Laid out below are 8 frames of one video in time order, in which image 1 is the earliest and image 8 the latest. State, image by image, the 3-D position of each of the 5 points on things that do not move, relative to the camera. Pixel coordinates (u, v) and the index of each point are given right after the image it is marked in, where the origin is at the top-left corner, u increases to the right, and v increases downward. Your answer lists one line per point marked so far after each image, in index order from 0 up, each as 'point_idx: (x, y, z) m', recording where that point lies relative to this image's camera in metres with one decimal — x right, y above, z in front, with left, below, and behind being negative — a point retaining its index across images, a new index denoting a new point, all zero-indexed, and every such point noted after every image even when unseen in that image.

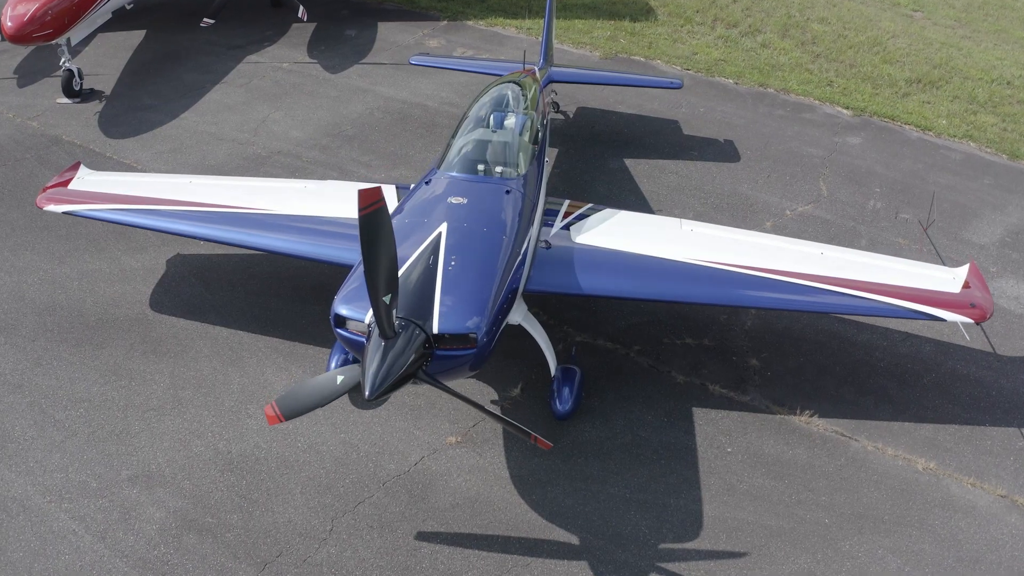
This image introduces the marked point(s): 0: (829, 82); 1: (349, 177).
0: (+8.6, +5.6, +14.6) m
1: (-3.2, +2.3, +10.2) m
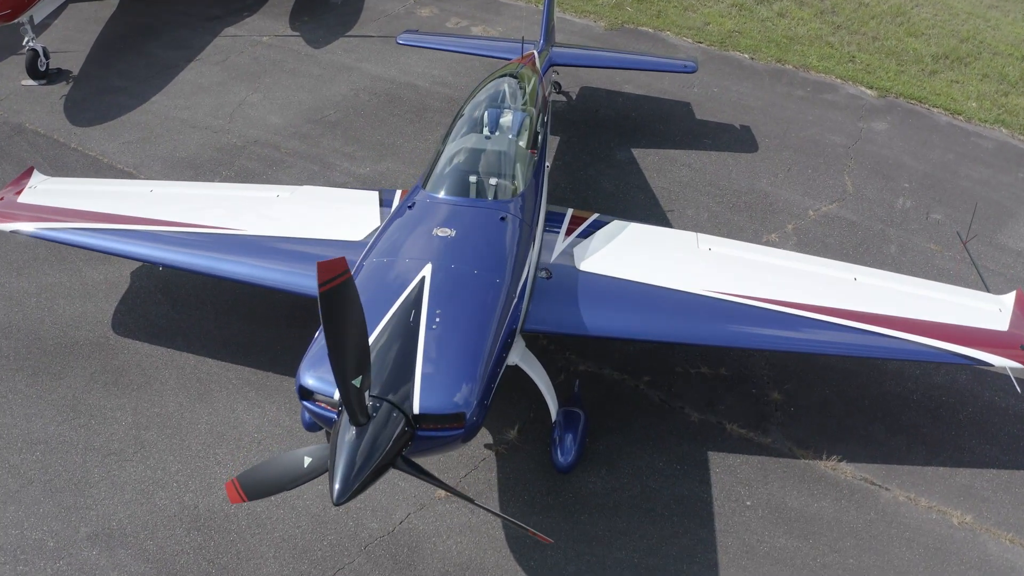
0: (+8.6, +5.8, +13.5) m
1: (-3.3, +2.1, +9.4) m
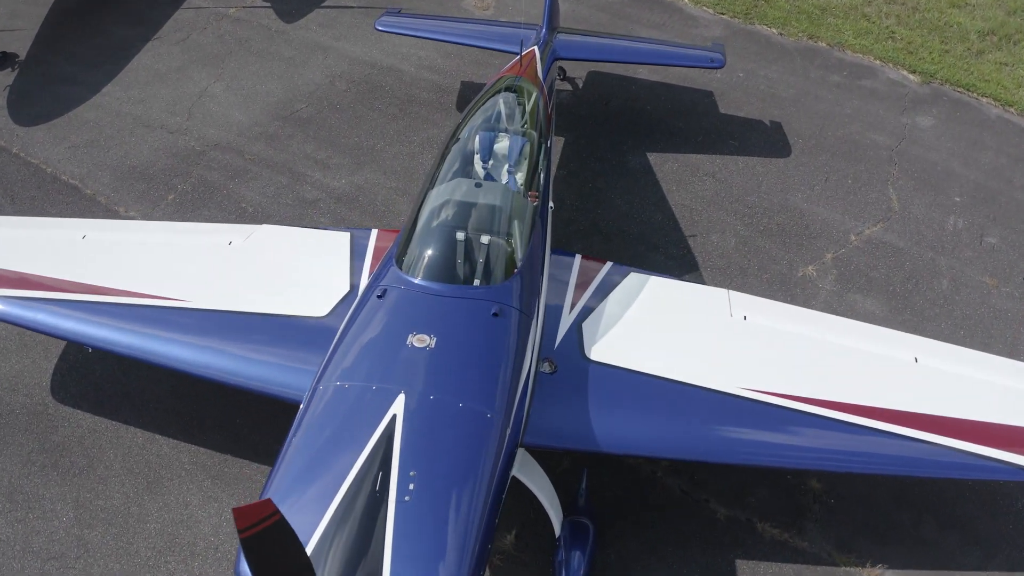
0: (+8.5, +5.7, +12.0) m
1: (-3.3, +1.6, +8.2) m
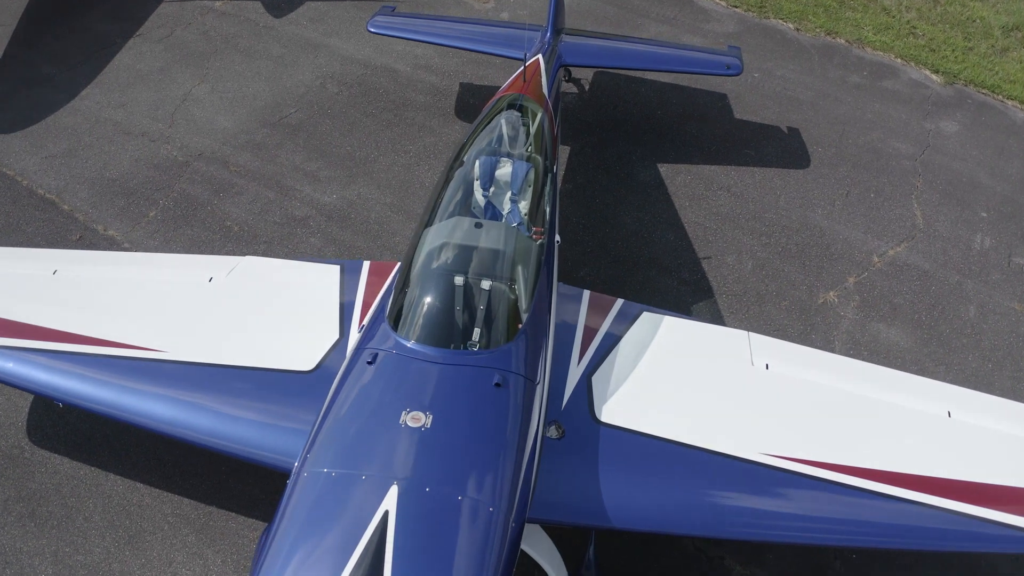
0: (+8.6, +5.5, +11.4) m
1: (-3.3, +1.3, +7.8) m
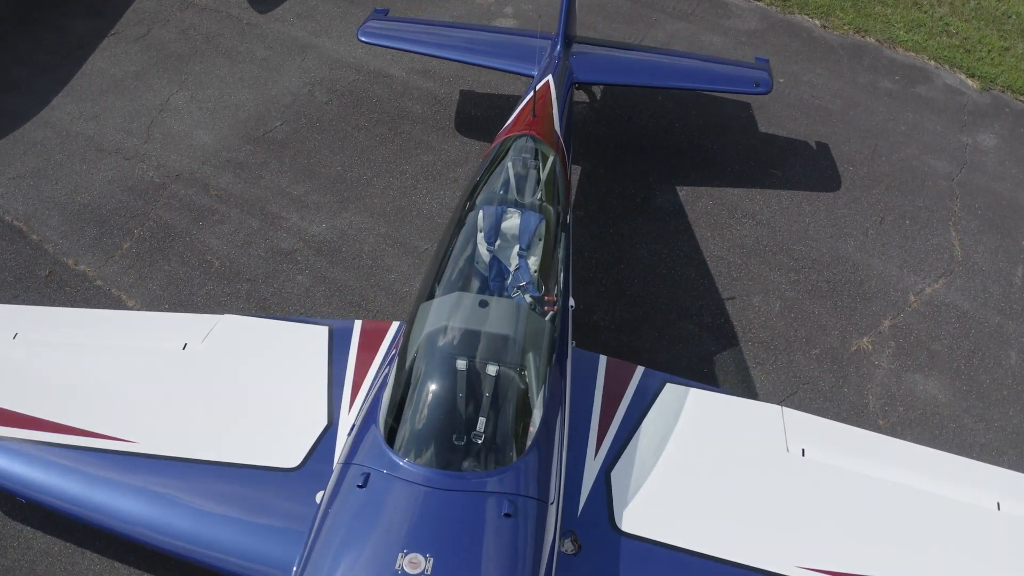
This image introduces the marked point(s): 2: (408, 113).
0: (+8.6, +5.2, +10.6) m
1: (-3.2, +0.8, +7.2) m
2: (-1.7, +2.8, +8.6) m
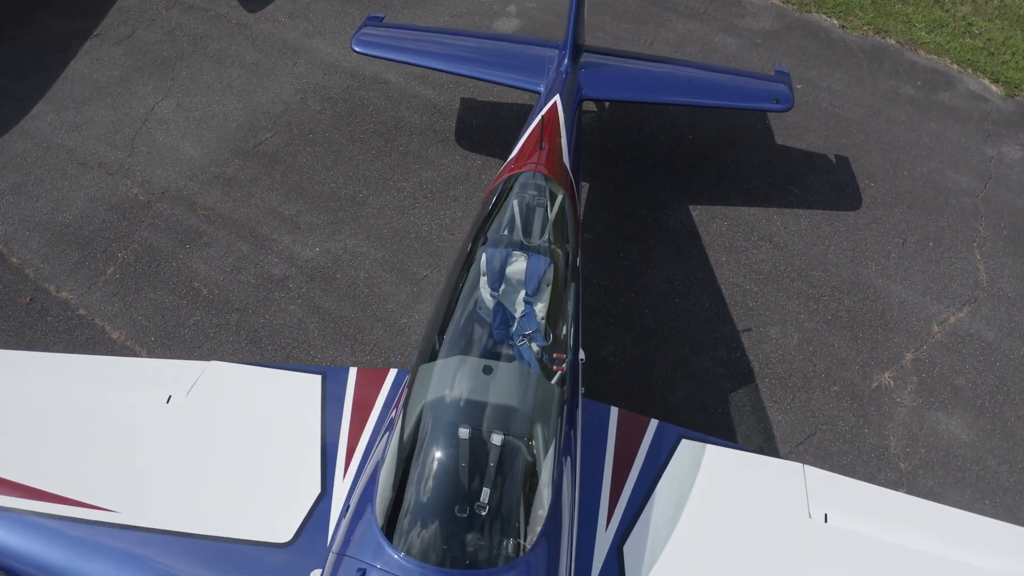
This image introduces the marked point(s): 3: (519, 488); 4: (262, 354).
0: (+8.7, +4.9, +10.1) m
1: (-3.1, +0.5, +6.8) m
2: (-1.6, +2.5, +8.1) m
3: (0.0, -1.4, +3.8) m
4: (-2.8, -0.8, +6.0) m
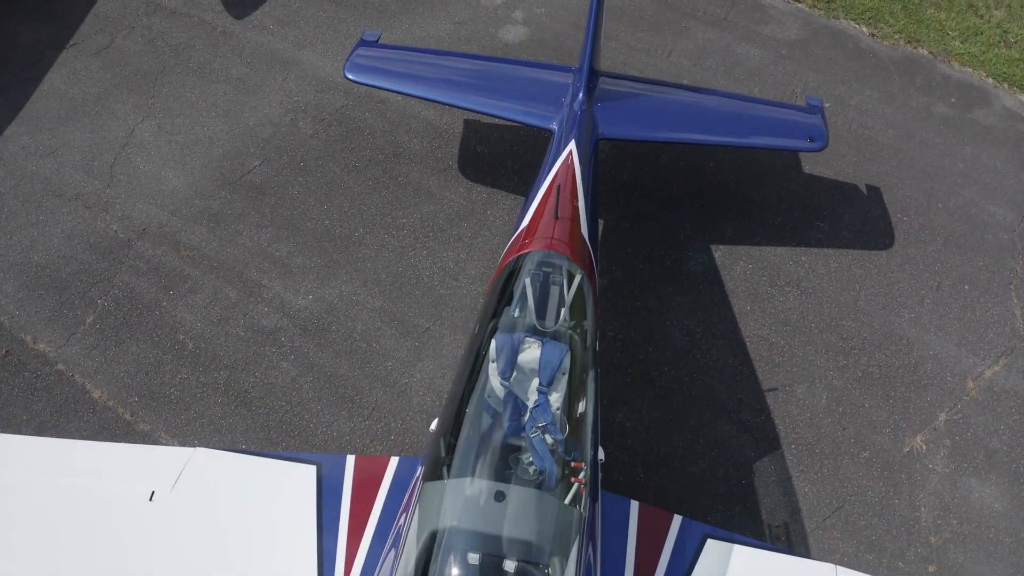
0: (+8.8, +4.4, +9.4) m
1: (-3.0, -0.1, +6.3) m
2: (-1.5, +2.0, +7.6) m
3: (+0.1, -2.2, +3.5) m
4: (-2.7, -1.4, +5.7) m
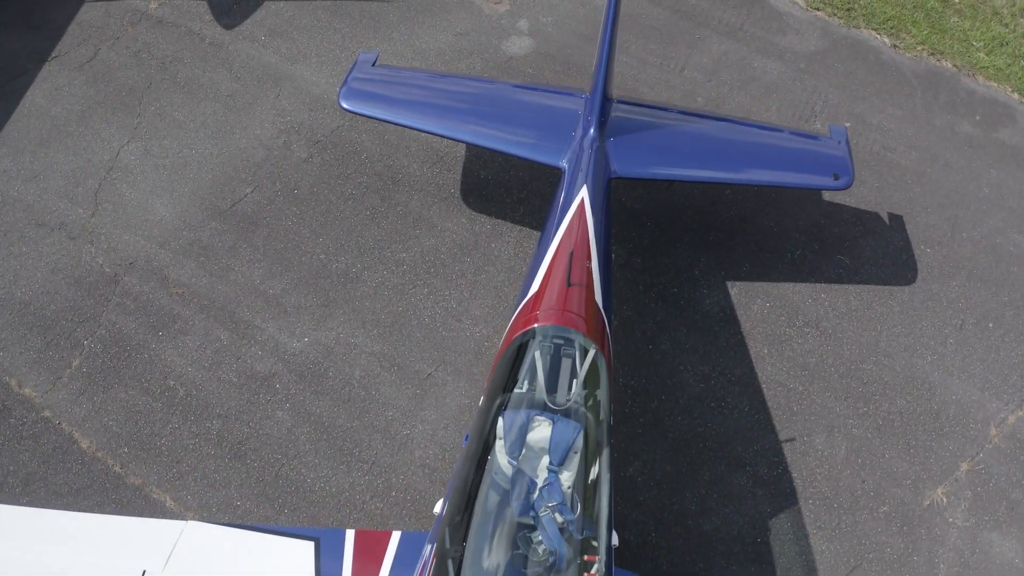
0: (+8.9, +4.0, +9.0) m
1: (-3.0, -0.6, +6.1) m
2: (-1.4, +1.5, +7.2) m
3: (+0.2, -2.8, +3.3) m
4: (-2.7, -1.9, +5.4) m
